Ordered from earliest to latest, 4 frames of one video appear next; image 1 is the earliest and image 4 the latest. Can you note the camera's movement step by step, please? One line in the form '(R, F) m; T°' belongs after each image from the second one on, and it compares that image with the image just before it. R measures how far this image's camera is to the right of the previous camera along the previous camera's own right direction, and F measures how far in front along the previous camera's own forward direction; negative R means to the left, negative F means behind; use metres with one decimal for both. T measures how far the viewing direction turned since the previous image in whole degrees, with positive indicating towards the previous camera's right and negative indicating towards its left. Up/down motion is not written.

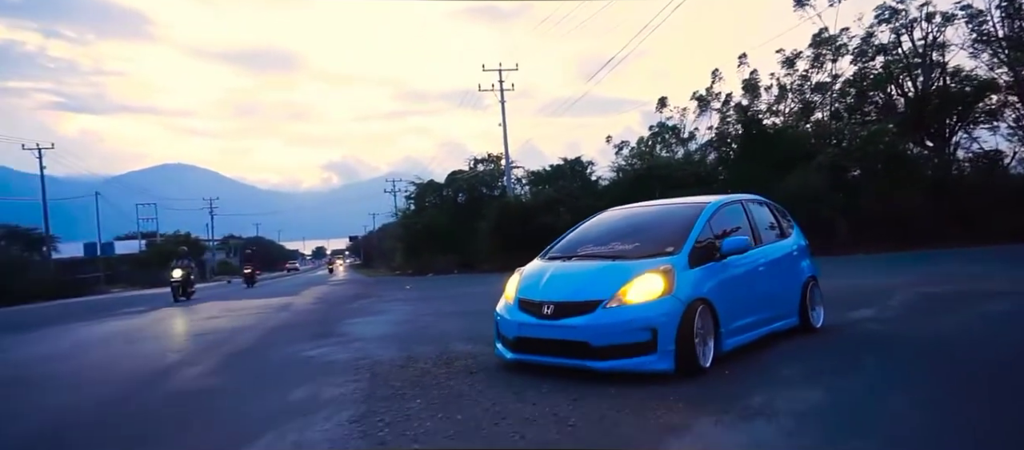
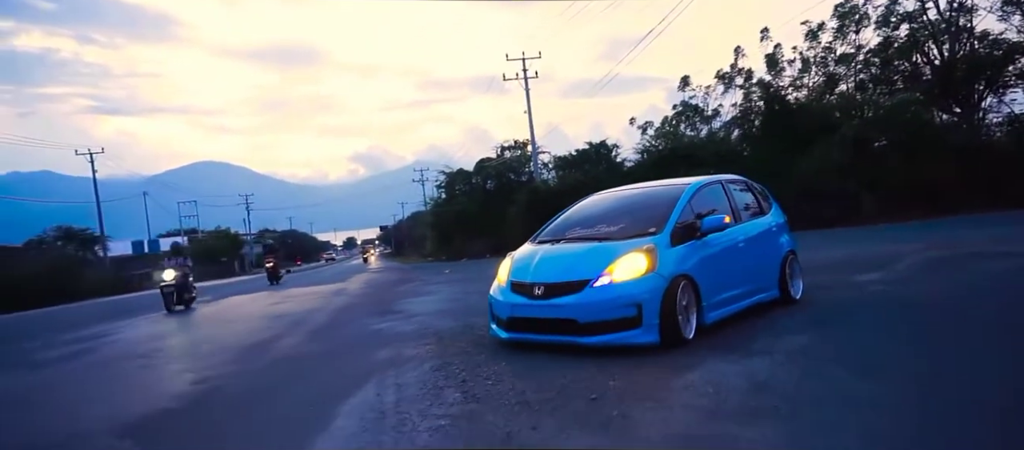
(-0.1, -0.9) m; -3°
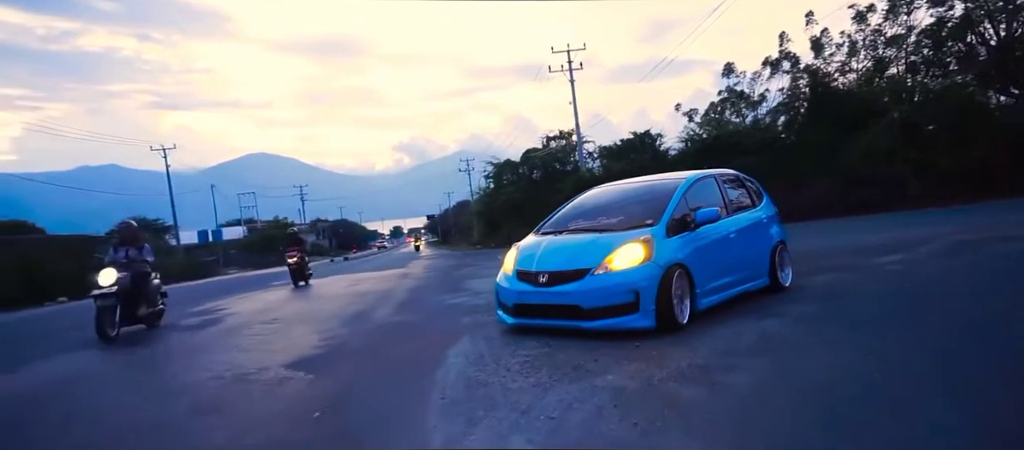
(-0.2, -1.2) m; -5°
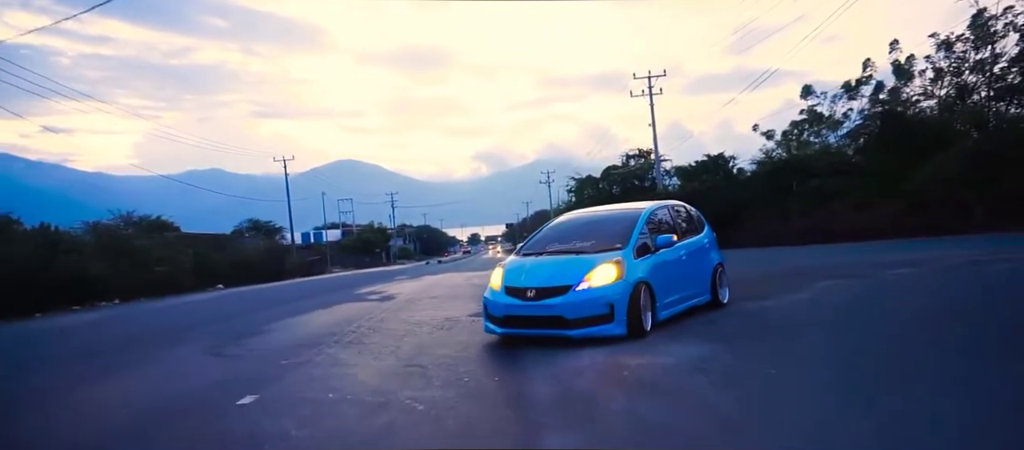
(-0.3, -3.3) m; -8°
